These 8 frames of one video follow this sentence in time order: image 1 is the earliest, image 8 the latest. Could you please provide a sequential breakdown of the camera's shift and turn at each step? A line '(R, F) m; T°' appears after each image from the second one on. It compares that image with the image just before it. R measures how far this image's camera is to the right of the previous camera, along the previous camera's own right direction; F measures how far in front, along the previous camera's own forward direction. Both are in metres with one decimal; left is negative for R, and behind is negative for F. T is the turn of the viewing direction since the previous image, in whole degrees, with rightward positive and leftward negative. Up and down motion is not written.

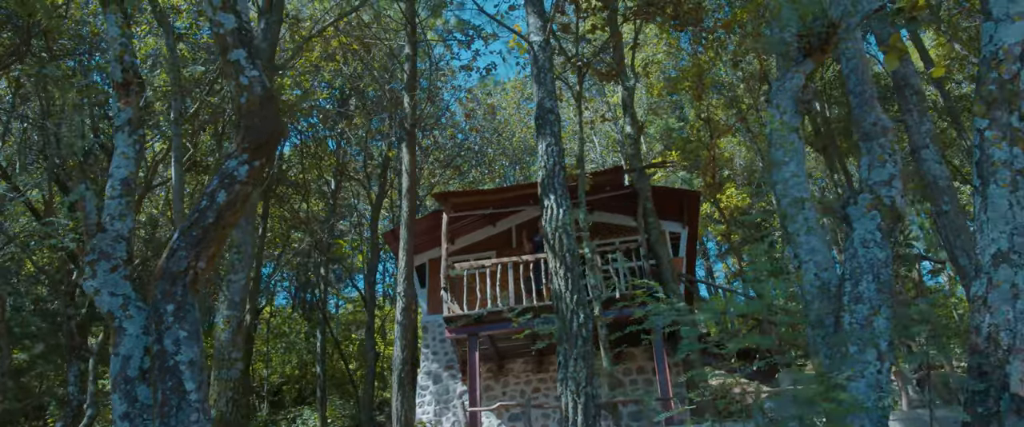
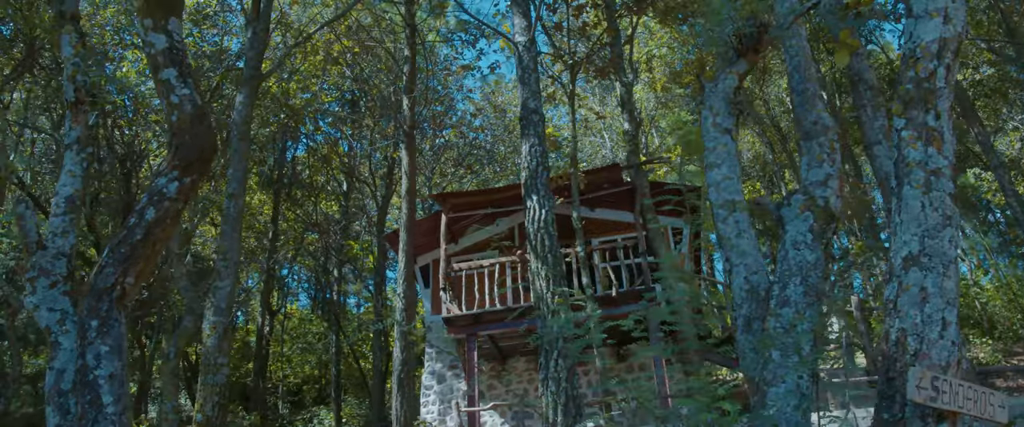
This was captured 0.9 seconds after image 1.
(+0.7, 0.0) m; -3°
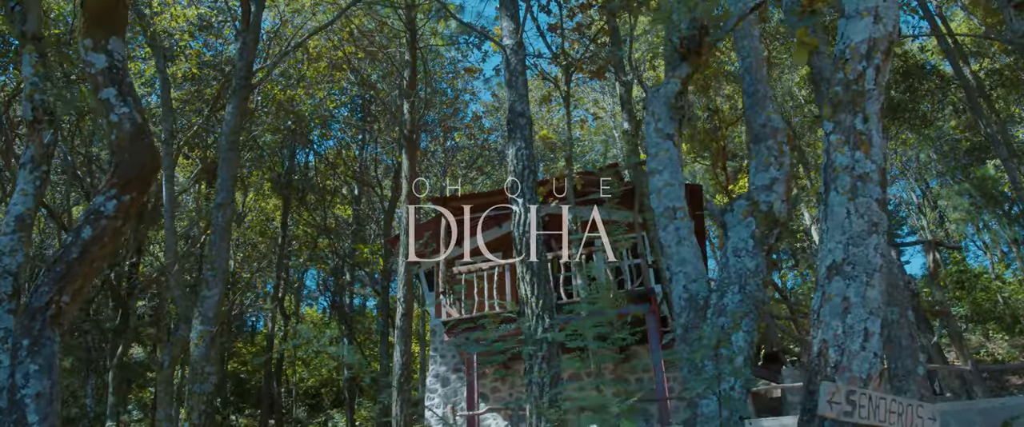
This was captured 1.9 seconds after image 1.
(+0.6, +0.1) m; -2°
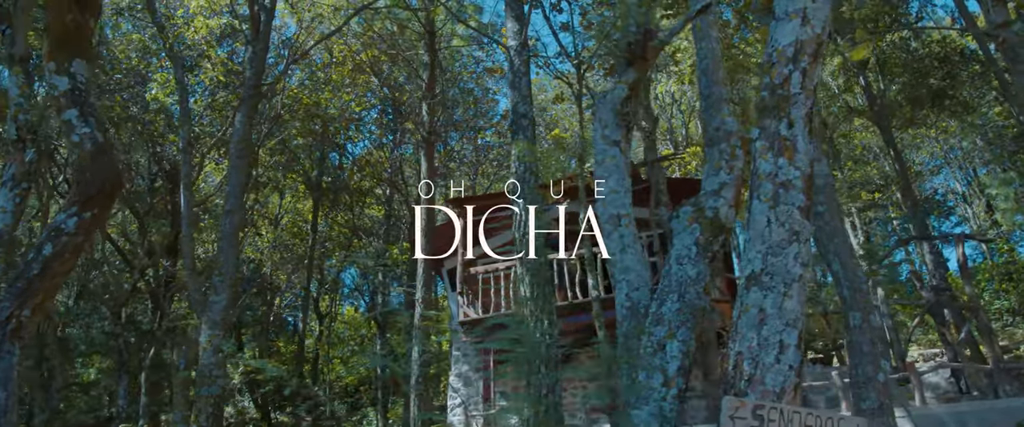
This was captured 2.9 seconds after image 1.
(+0.7, 0.0) m; -4°
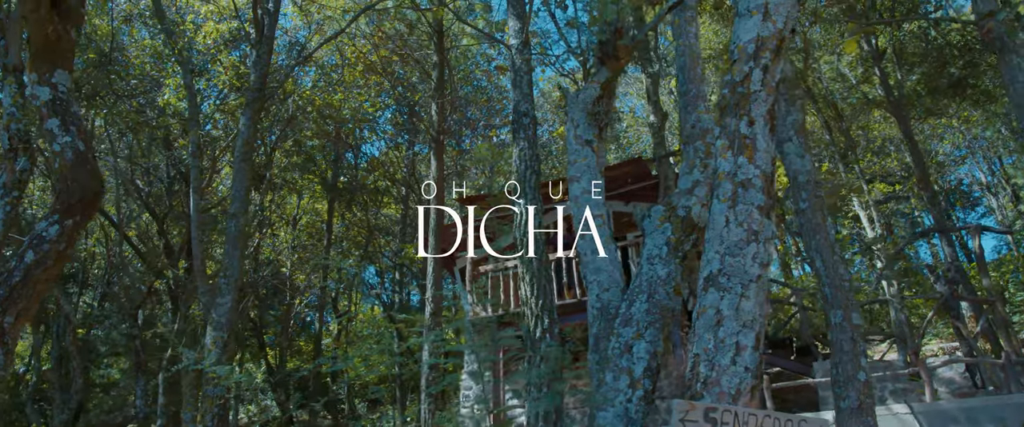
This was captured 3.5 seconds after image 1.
(+0.3, 0.0) m; -2°
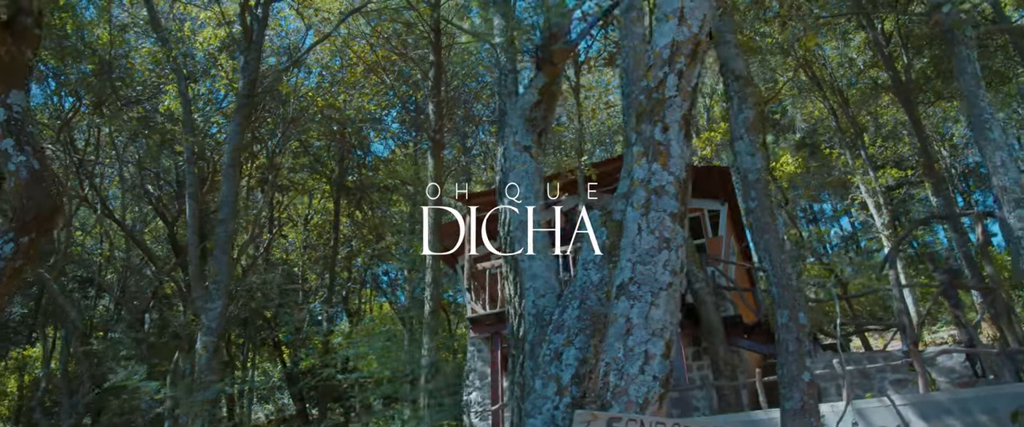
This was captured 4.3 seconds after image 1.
(+0.5, 0.0) m; -2°
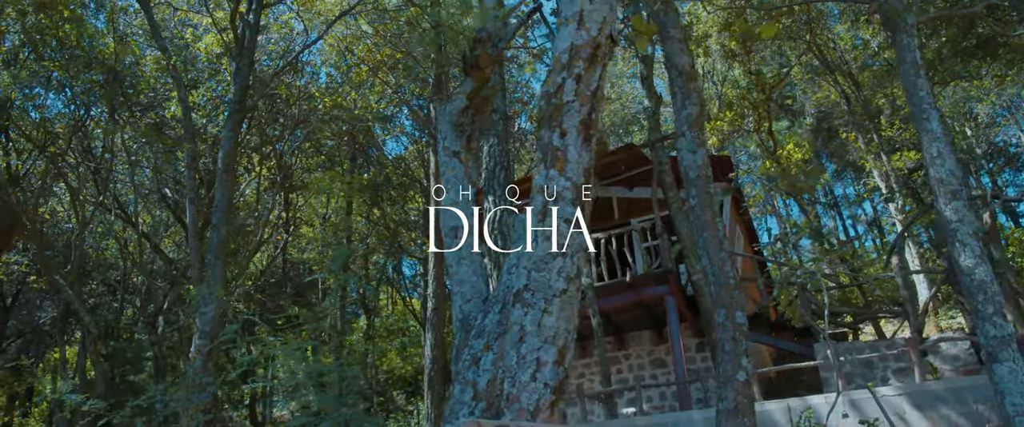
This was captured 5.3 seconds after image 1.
(+0.7, 0.0) m; -3°
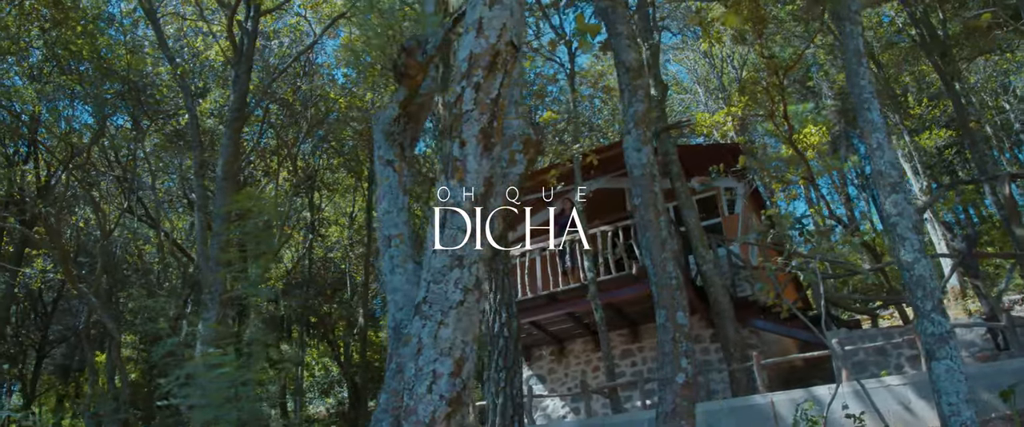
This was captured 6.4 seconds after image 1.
(+0.7, 0.0) m; -3°
